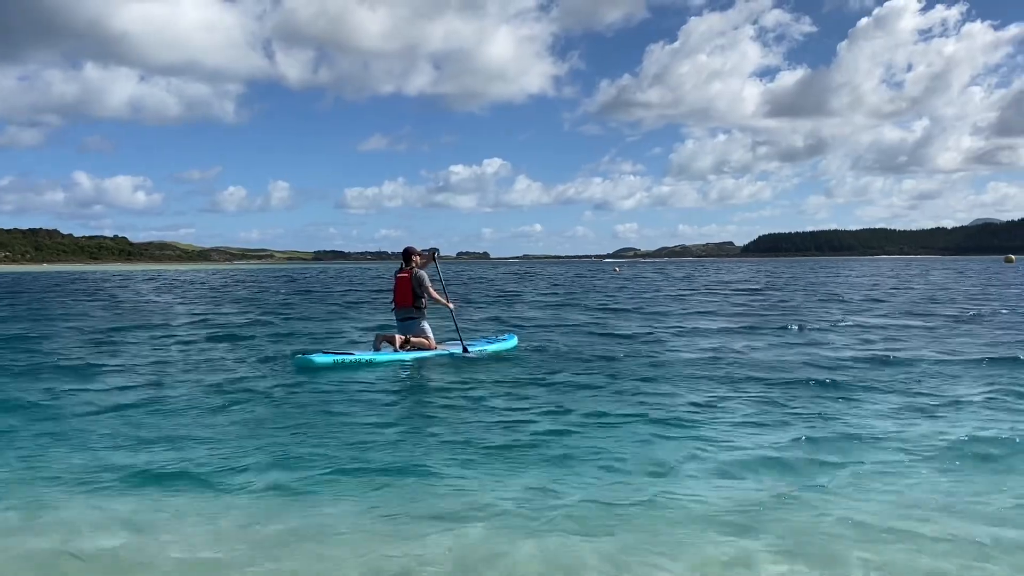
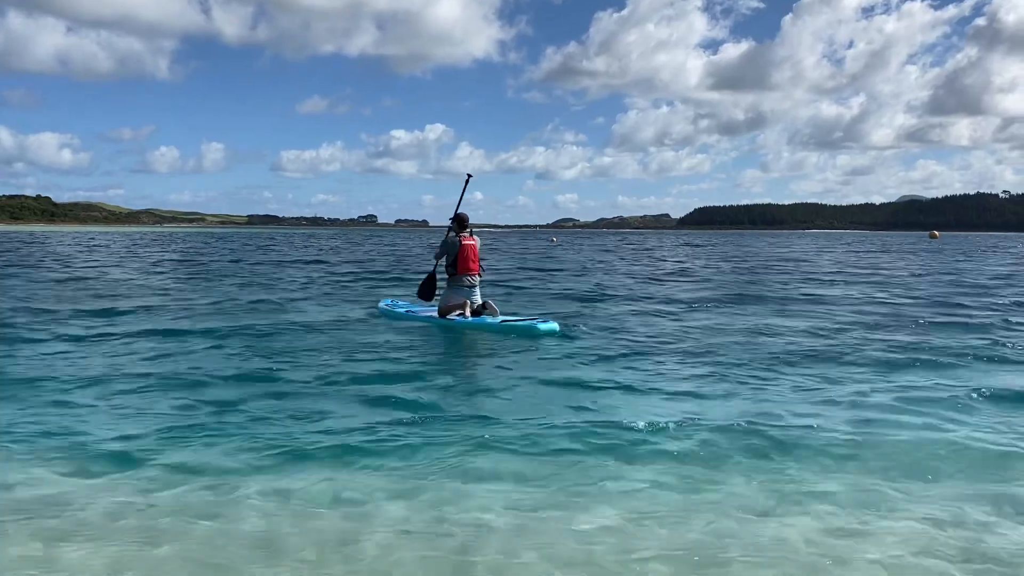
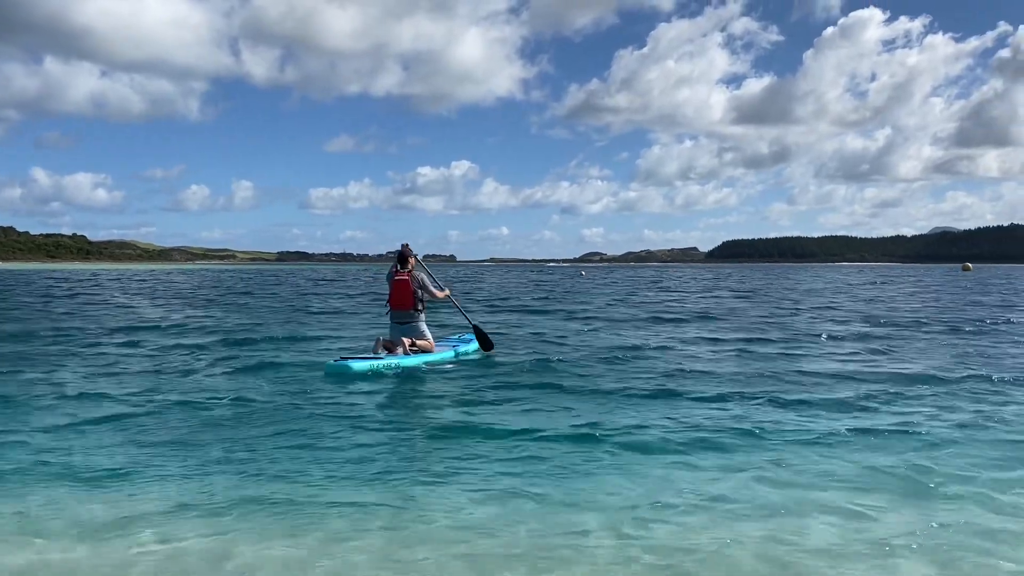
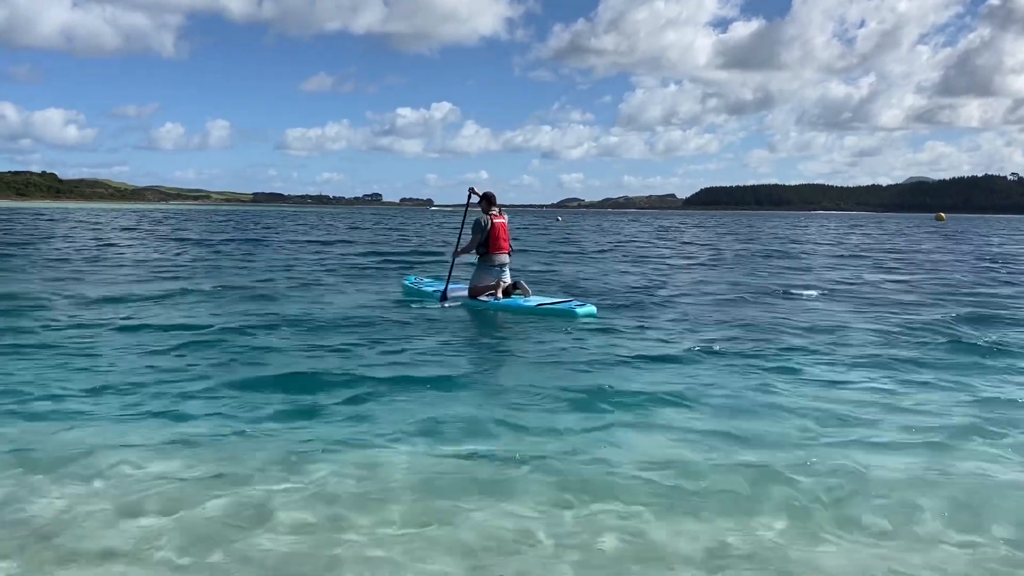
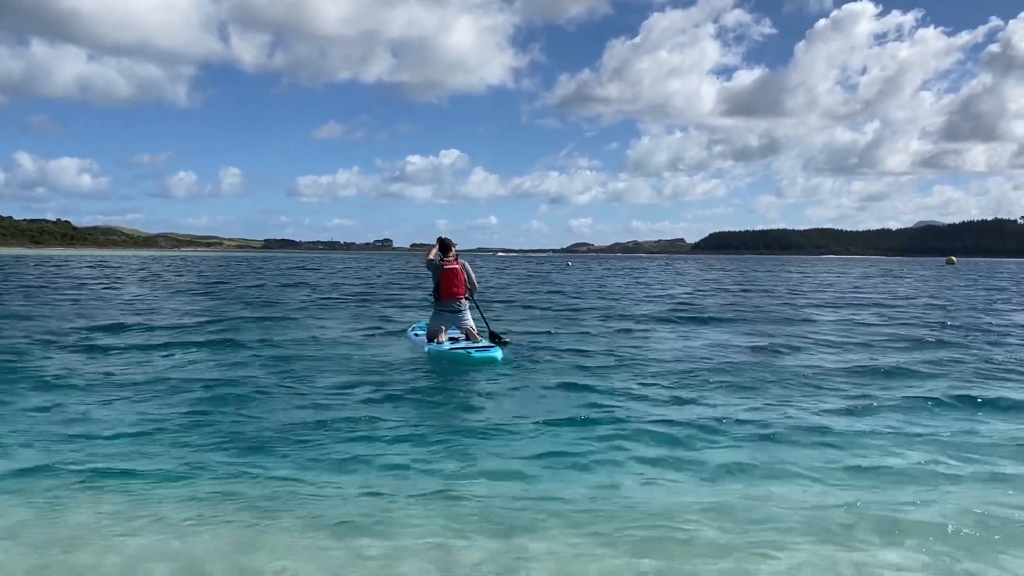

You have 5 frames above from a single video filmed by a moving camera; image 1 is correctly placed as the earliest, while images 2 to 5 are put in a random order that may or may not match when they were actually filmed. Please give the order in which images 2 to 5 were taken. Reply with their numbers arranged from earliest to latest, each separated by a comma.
3, 5, 2, 4
